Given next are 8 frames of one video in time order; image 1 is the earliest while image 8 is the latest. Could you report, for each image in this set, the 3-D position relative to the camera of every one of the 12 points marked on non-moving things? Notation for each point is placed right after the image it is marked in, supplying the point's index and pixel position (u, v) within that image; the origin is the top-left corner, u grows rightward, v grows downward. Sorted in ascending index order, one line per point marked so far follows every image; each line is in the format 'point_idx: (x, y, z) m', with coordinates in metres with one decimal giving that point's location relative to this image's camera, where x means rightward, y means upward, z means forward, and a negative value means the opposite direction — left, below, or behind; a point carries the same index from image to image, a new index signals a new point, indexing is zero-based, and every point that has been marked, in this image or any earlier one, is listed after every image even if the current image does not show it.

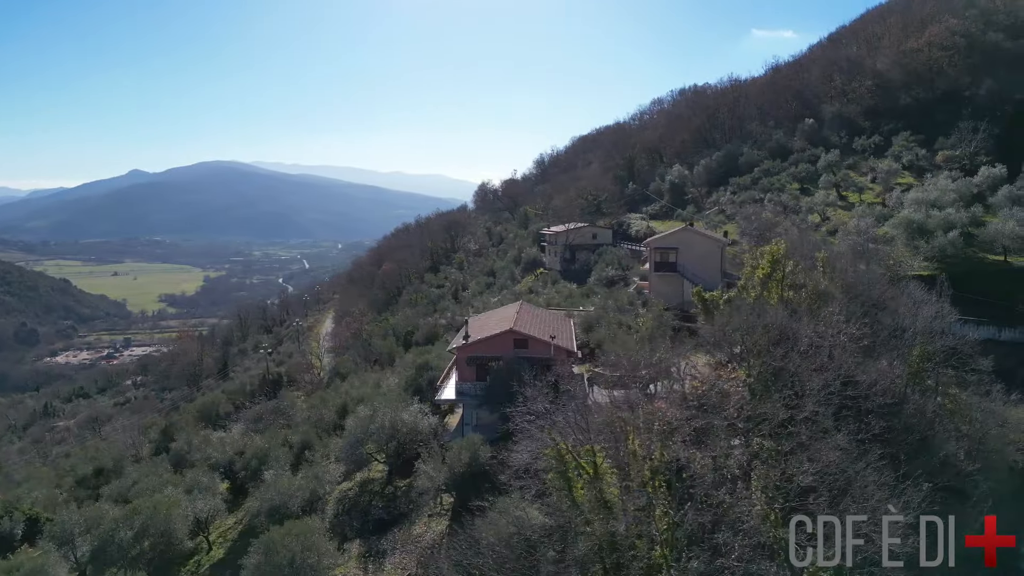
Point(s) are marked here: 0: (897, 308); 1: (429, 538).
0: (+9.7, -0.4, +18.1) m
1: (-1.6, -4.8, +14.0) m
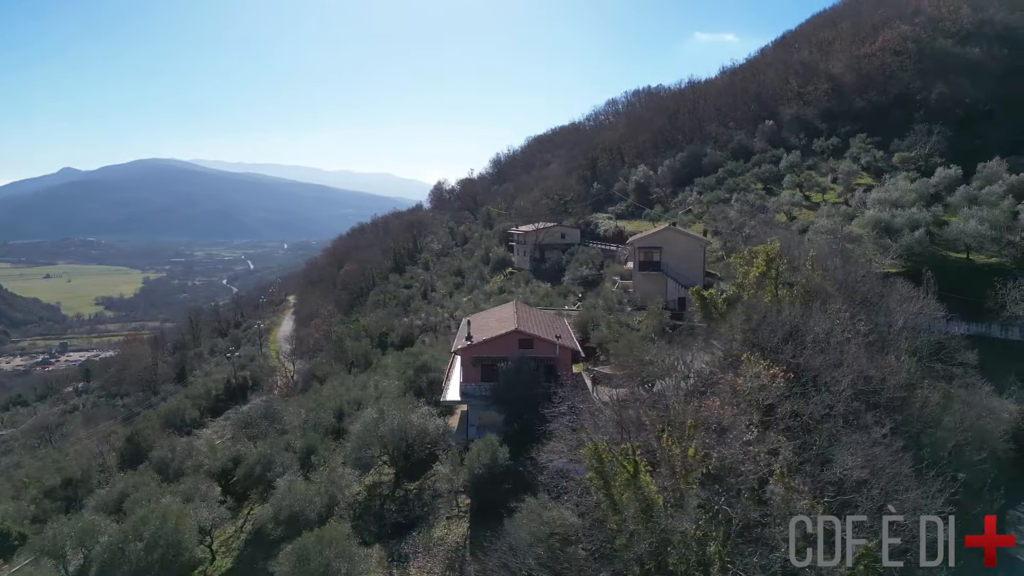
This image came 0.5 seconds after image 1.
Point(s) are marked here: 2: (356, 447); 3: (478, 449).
0: (+9.8, -0.3, +18.8) m
1: (-1.1, -4.8, +13.9) m
2: (-3.4, -3.6, +16.7) m
3: (-0.8, -3.3, +14.7) m
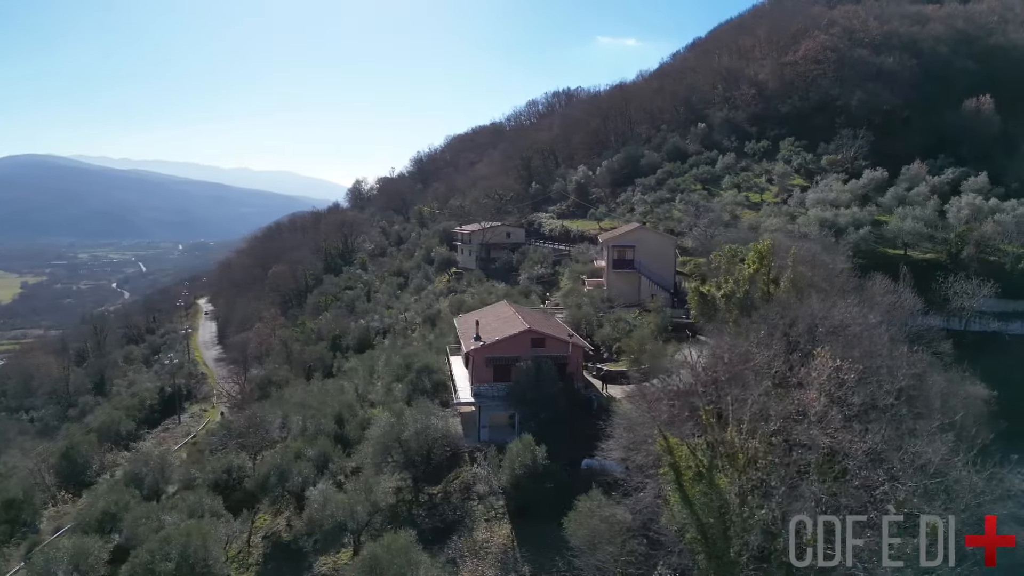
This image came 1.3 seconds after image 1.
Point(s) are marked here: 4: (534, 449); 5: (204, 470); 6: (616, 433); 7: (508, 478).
0: (+9.9, -0.1, +19.9) m
1: (-0.3, -4.8, +13.8) m
2: (-2.9, -3.6, +16.3) m
3: (0.0, -3.3, +14.6) m
4: (+0.4, -3.2, +14.6) m
5: (-8.0, -4.8, +19.3) m
6: (+2.3, -2.8, +14.2) m
7: (-0.1, -3.7, +14.3) m
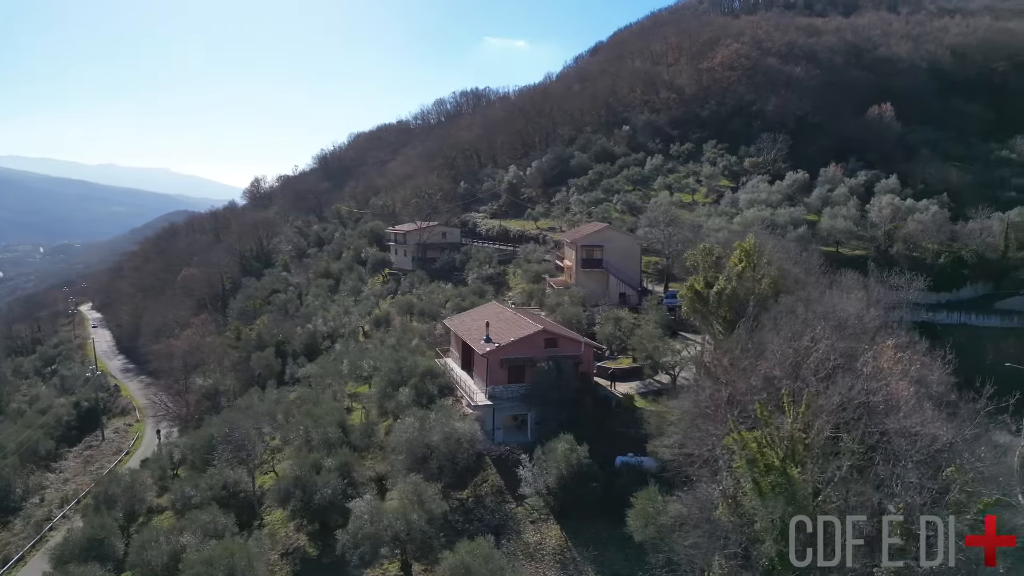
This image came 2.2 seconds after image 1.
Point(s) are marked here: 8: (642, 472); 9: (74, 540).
0: (+9.9, 0.0, +21.3) m
1: (+0.8, -4.8, +13.8) m
2: (-2.2, -3.7, +15.9) m
3: (+0.9, -3.3, +14.6) m
4: (+1.3, -3.2, +14.7) m
5: (-7.7, -4.9, +18.2) m
6: (+3.2, -2.8, +14.5) m
7: (+0.8, -3.7, +14.4) m
8: (+2.6, -3.7, +14.8) m
9: (-10.2, -5.9, +17.1) m
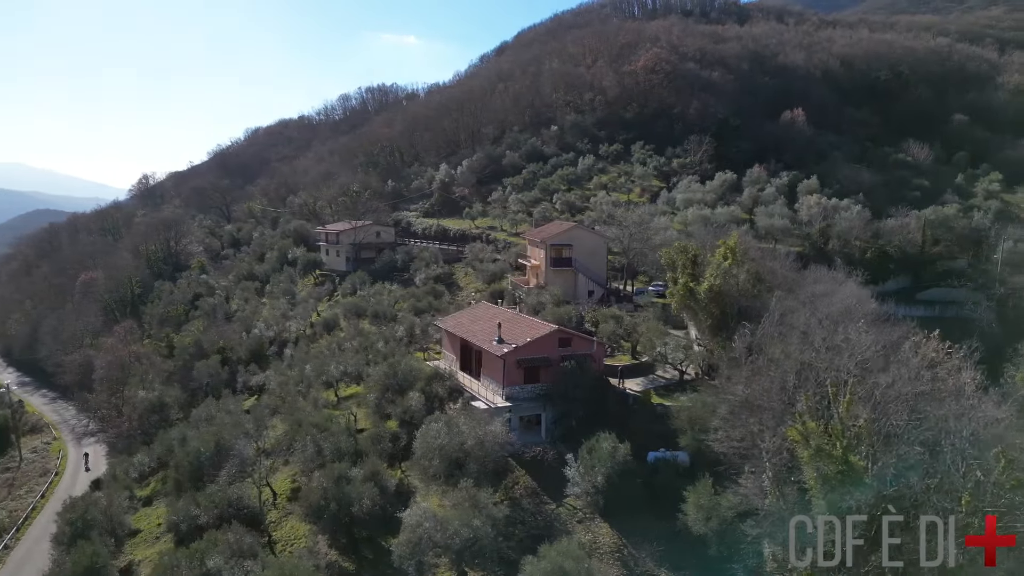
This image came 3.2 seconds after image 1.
0: (+9.7, +0.1, +22.6) m
1: (+1.8, -4.8, +14.0) m
2: (-1.4, -3.8, +15.6) m
3: (+1.8, -3.3, +14.8) m
4: (+2.2, -3.2, +14.9) m
5: (-7.1, -5.1, +17.1) m
6: (+4.1, -2.7, +15.0) m
7: (+1.8, -3.7, +14.5) m
8: (+3.5, -3.7, +15.2) m
9: (-9.5, -6.1, +15.7) m
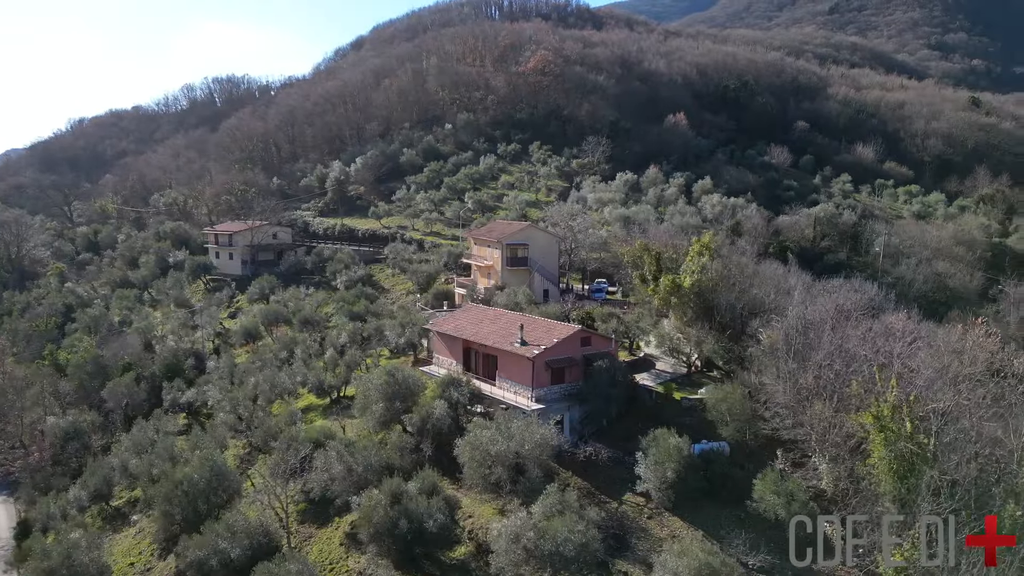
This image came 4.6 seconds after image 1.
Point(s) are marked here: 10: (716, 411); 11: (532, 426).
0: (+9.2, +0.4, +24.4) m
1: (+3.4, -4.8, +14.3) m
2: (-0.2, -3.8, +15.3) m
3: (+3.2, -3.3, +15.1) m
4: (+3.5, -3.2, +15.4) m
5: (-6.0, -5.3, +15.5) m
6: (+5.4, -2.7, +15.8) m
7: (+3.2, -3.7, +14.8) m
8: (+4.8, -3.6, +15.9) m
9: (-8.0, -6.4, +13.7) m
10: (+4.6, -2.8, +16.8) m
11: (+0.4, -3.0, +15.9) m
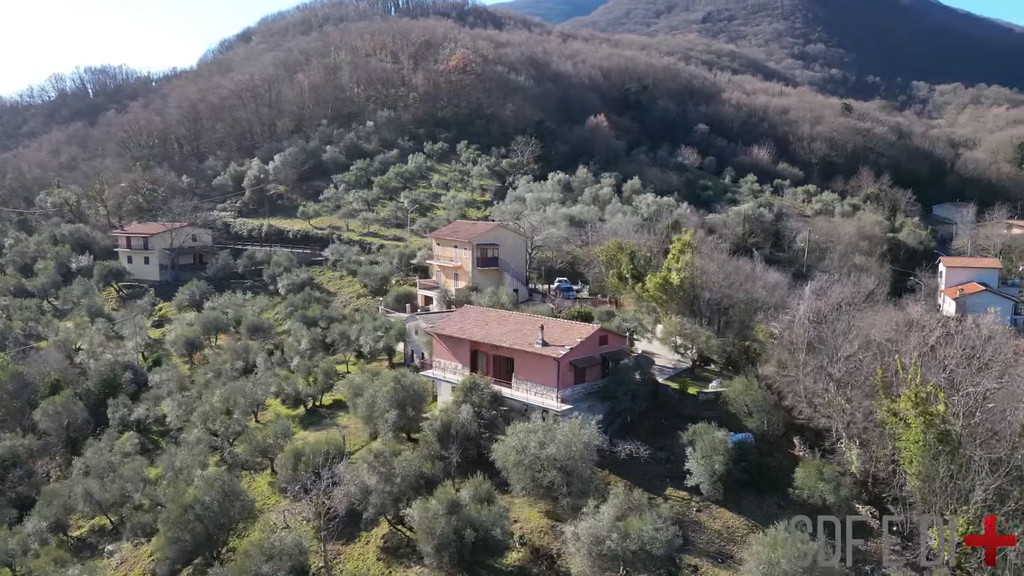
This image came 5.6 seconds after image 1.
0: (+8.7, +0.5, +25.6) m
1: (+4.6, -4.8, +14.8) m
2: (+0.9, -3.8, +15.1) m
3: (+4.2, -3.2, +15.5) m
4: (+4.5, -3.1, +15.8) m
5: (-4.8, -5.4, +14.5) m
6: (+6.3, -2.6, +16.5) m
7: (+4.3, -3.7, +15.2) m
8: (+5.7, -3.6, +16.5) m
9: (-6.5, -6.5, +12.4) m
10: (+5.4, -2.7, +17.4) m
11: (+1.3, -3.0, +15.9) m
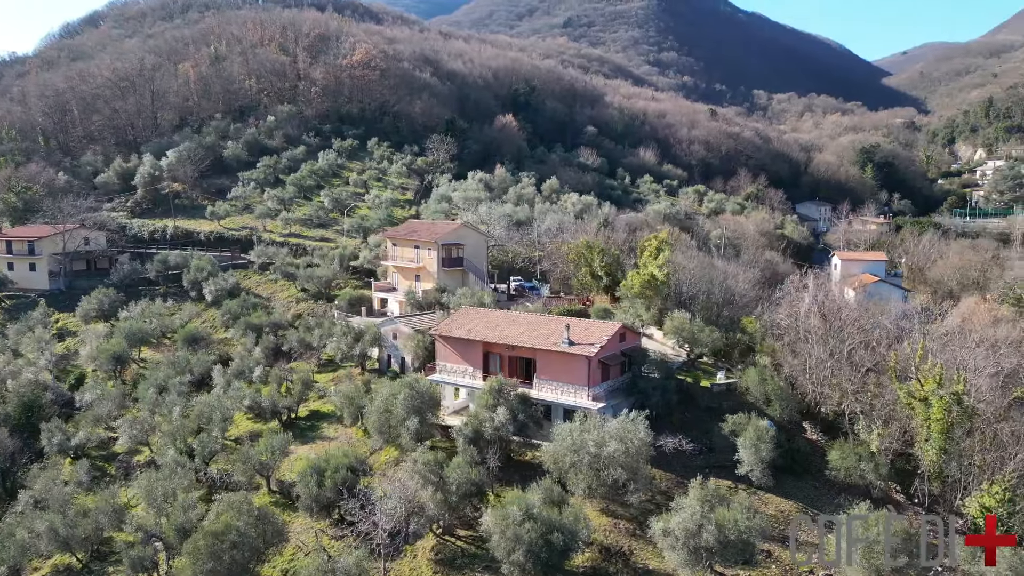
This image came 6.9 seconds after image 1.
0: (+7.9, +0.7, +26.9) m
1: (+5.9, -4.7, +15.5) m
2: (+2.2, -3.8, +15.2) m
3: (+5.4, -3.1, +16.2) m
4: (+5.6, -3.0, +16.5) m
5: (-3.3, -5.5, +13.5) m
6: (+7.2, -2.4, +17.5) m
7: (+5.6, -3.6, +15.9) m
8: (+6.7, -3.4, +17.4) m
9: (-4.5, -6.7, +11.1) m
10: (+6.2, -2.6, +18.2) m
11: (+2.5, -3.0, +16.0) m
